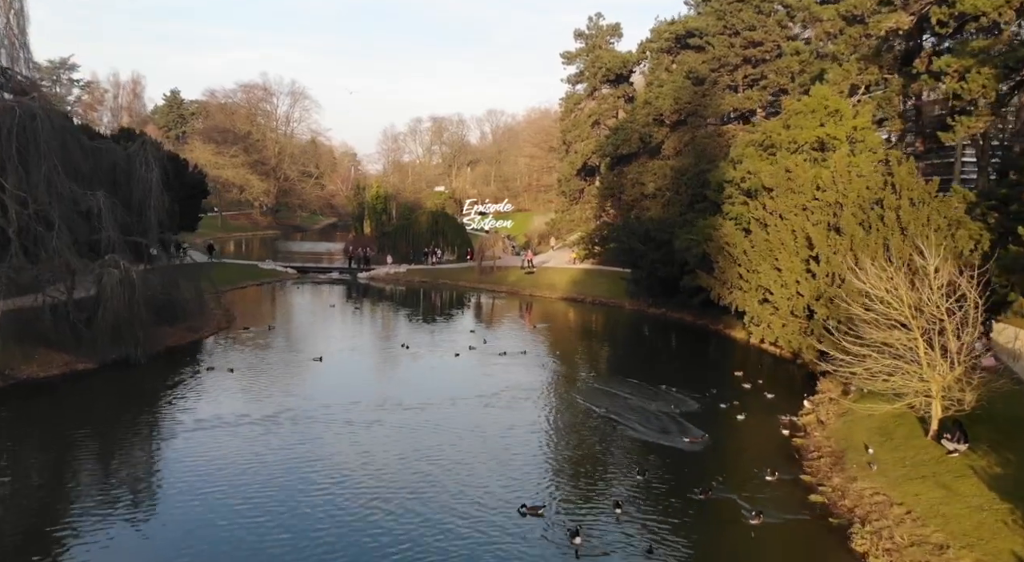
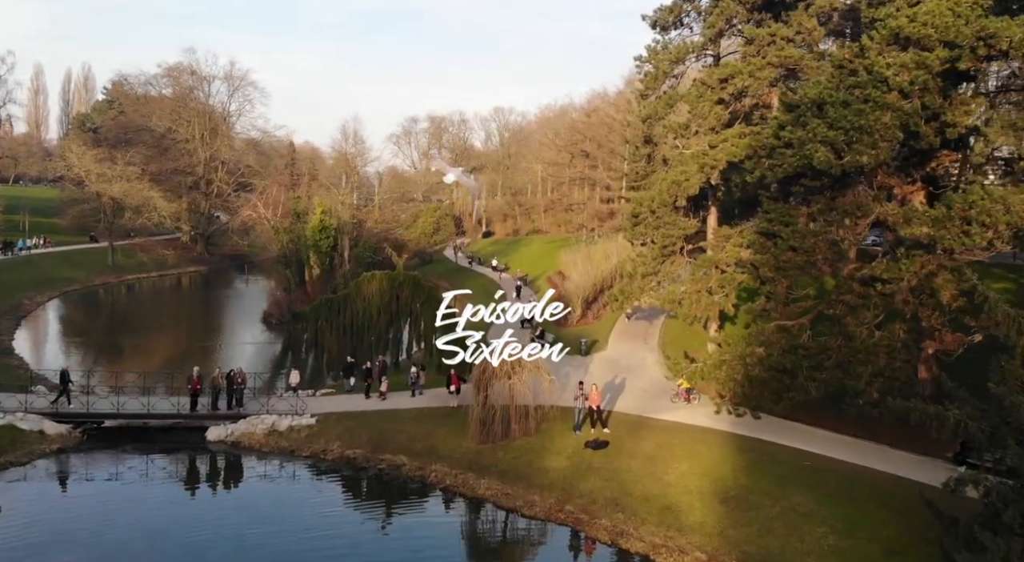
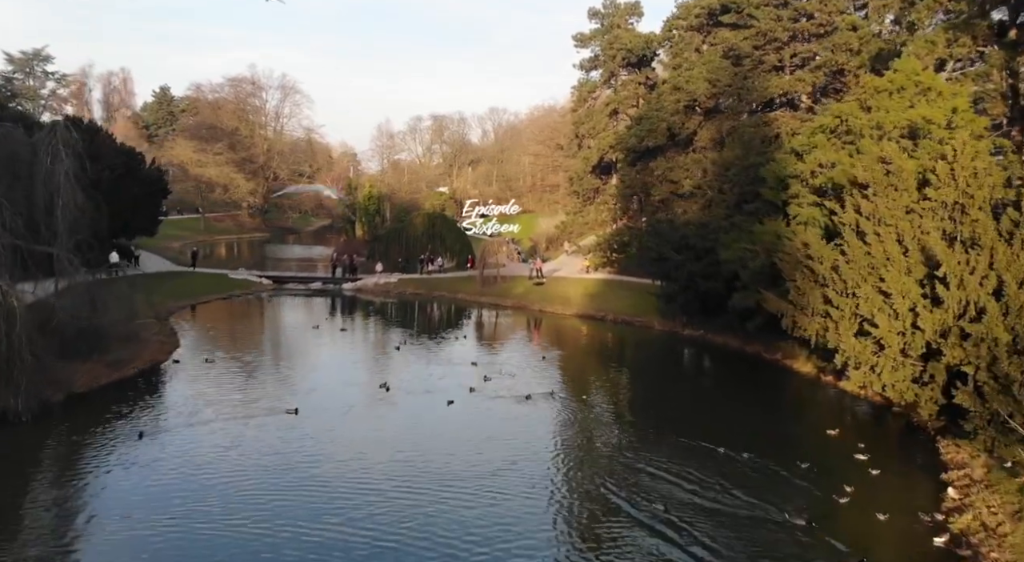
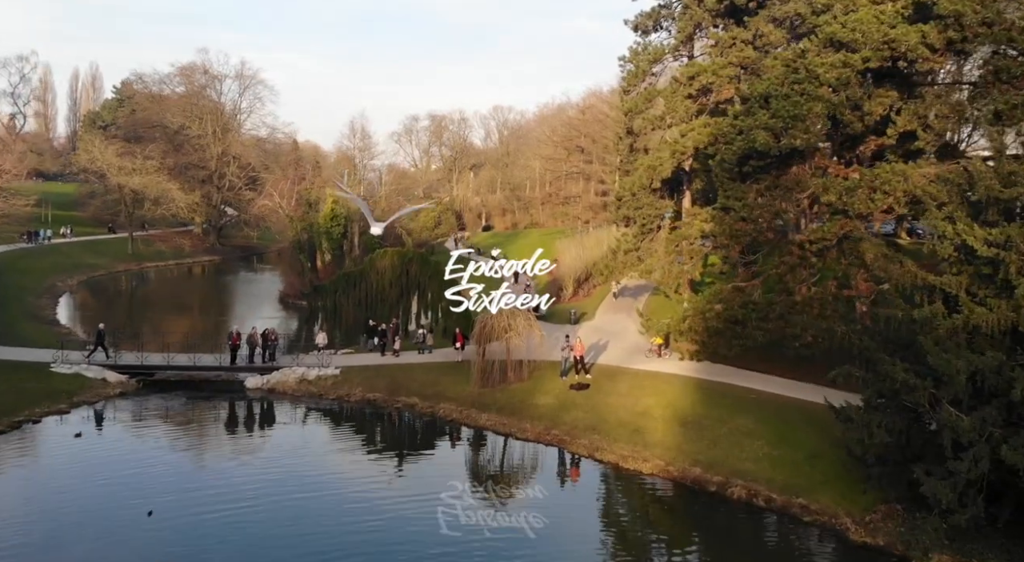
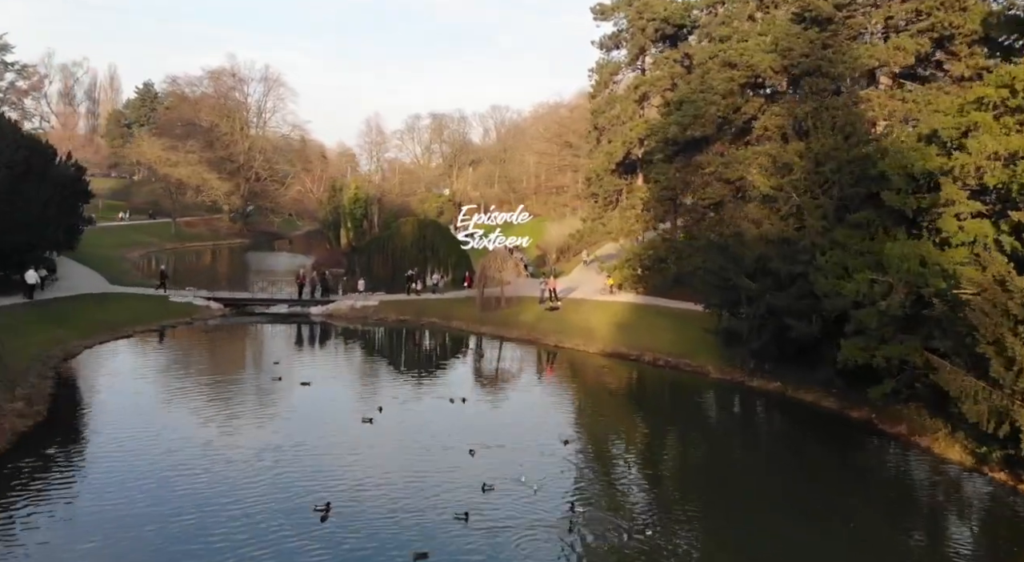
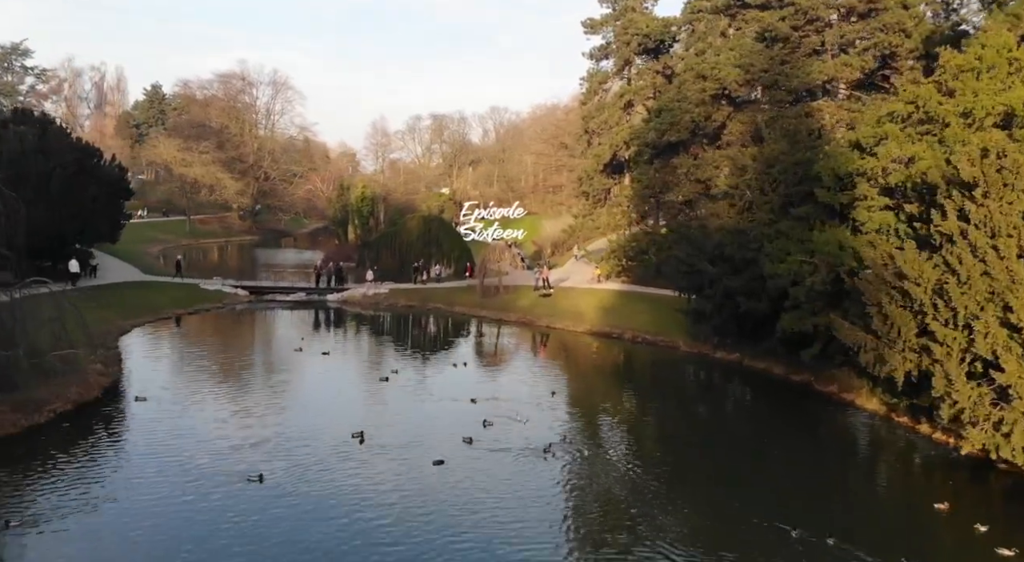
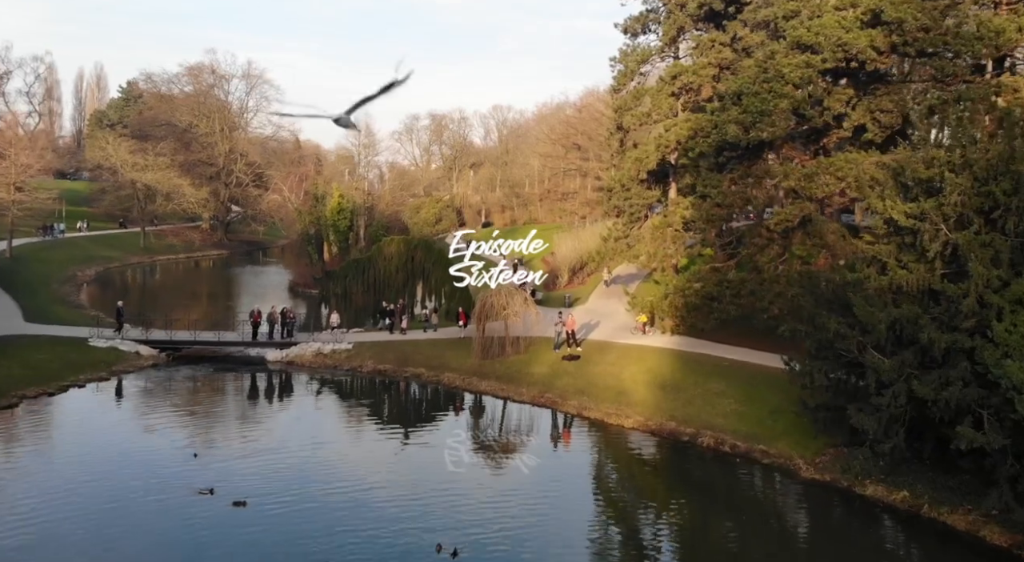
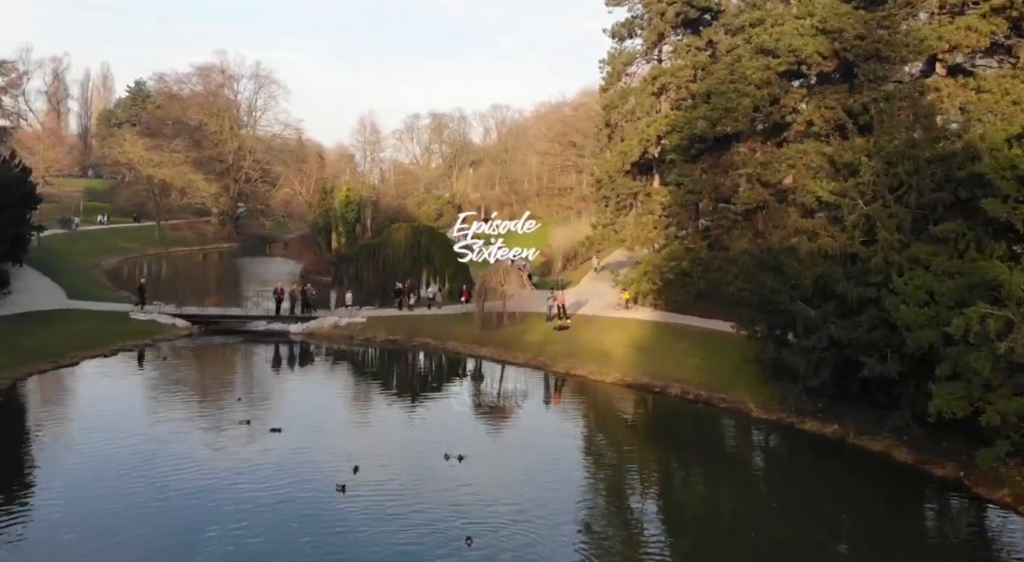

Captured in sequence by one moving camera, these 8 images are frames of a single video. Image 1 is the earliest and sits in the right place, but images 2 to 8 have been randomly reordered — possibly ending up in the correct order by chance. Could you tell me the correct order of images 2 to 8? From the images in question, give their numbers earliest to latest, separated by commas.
3, 6, 5, 8, 7, 4, 2
